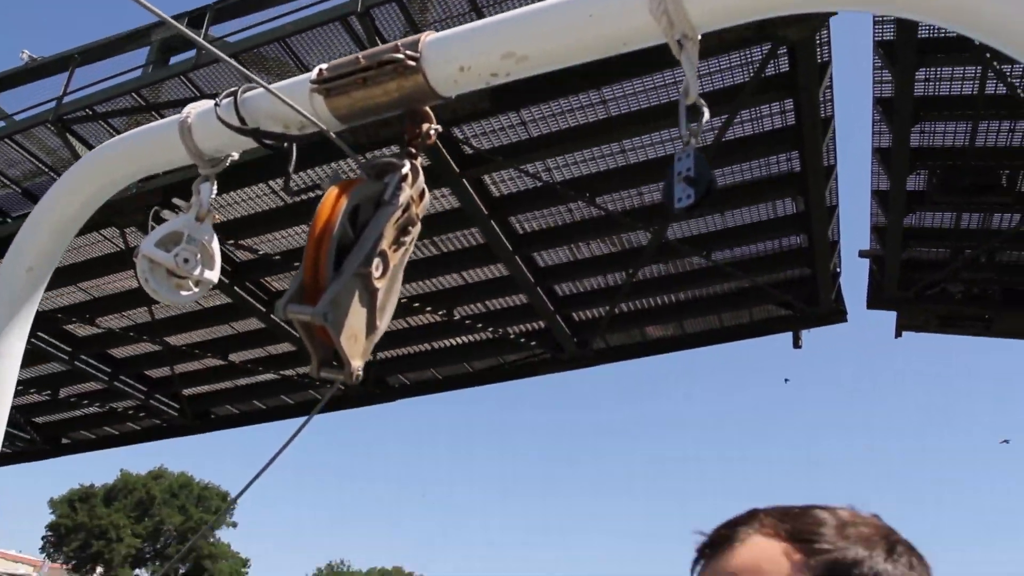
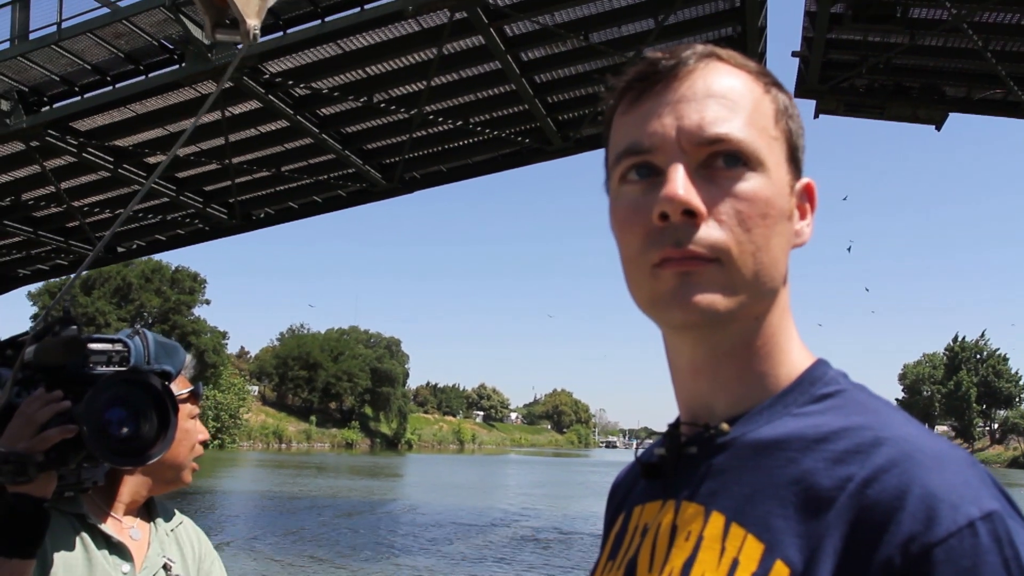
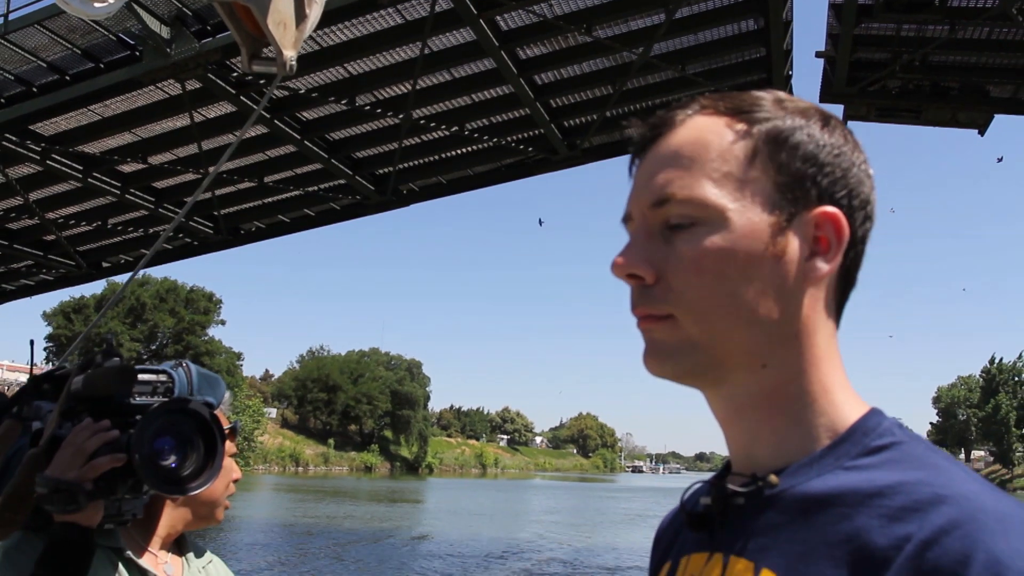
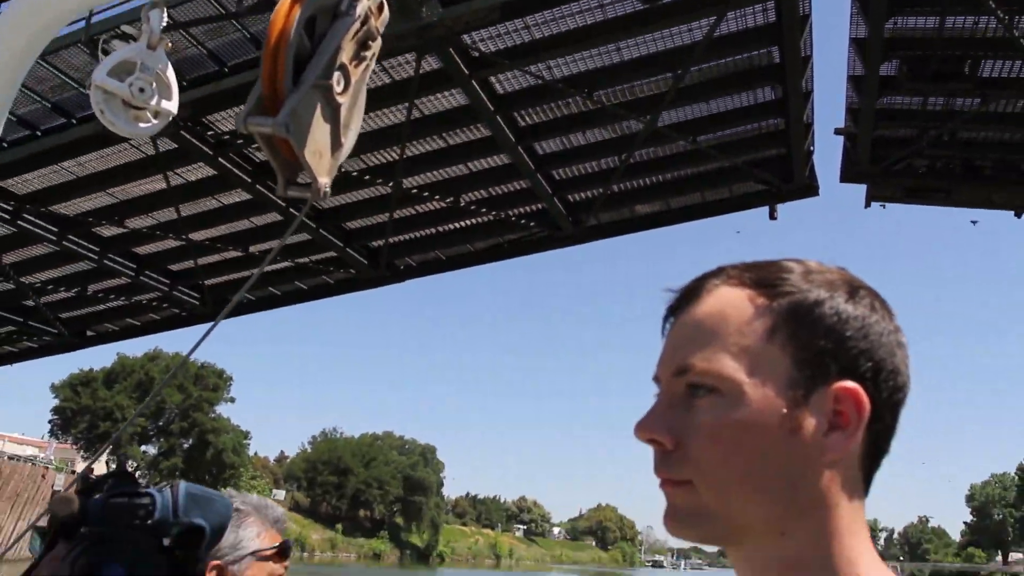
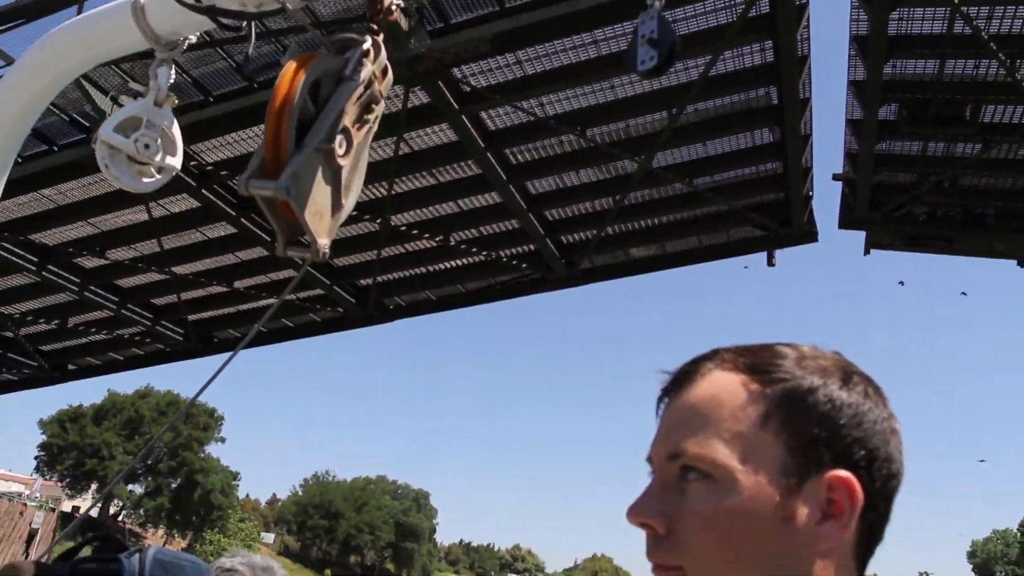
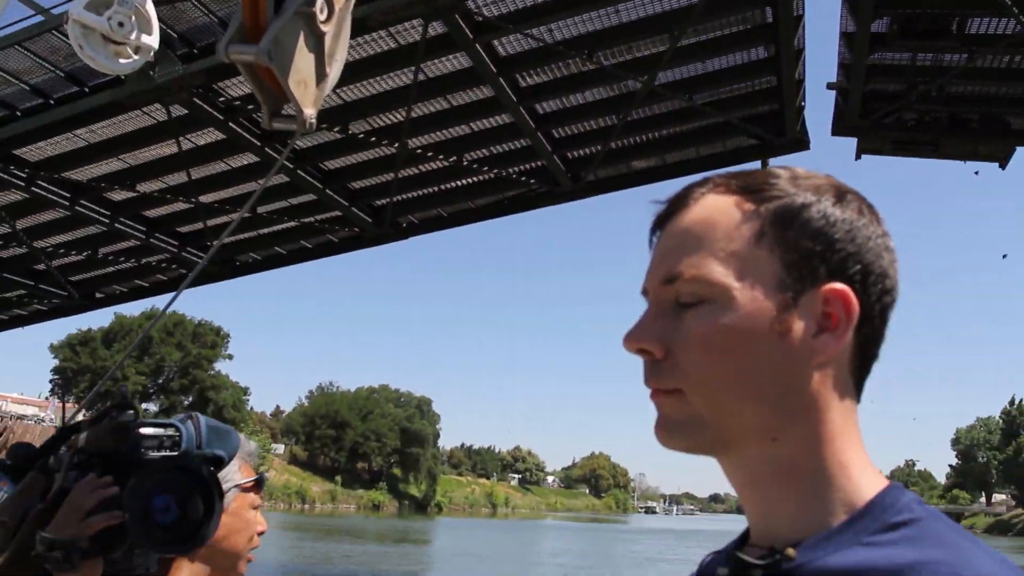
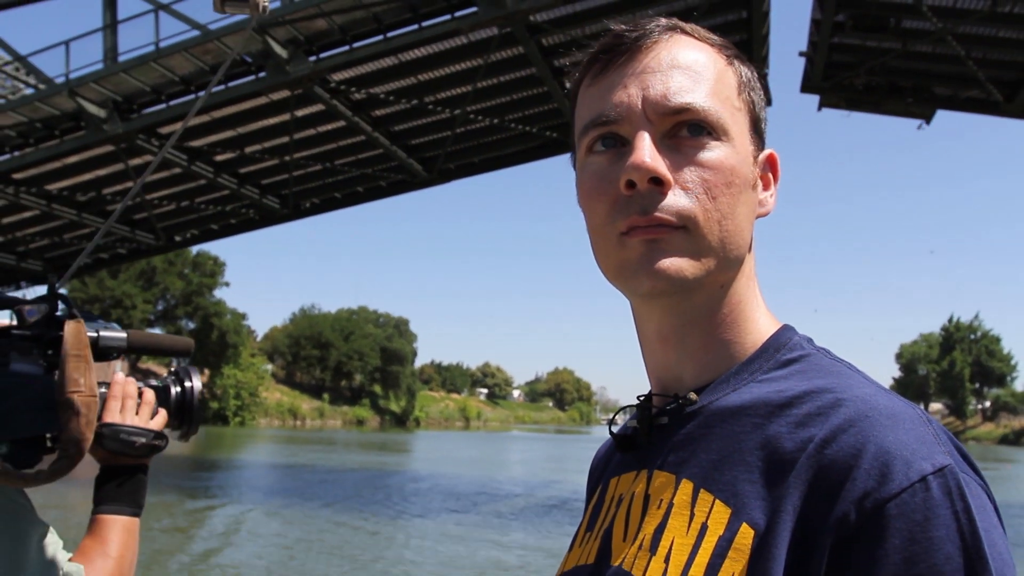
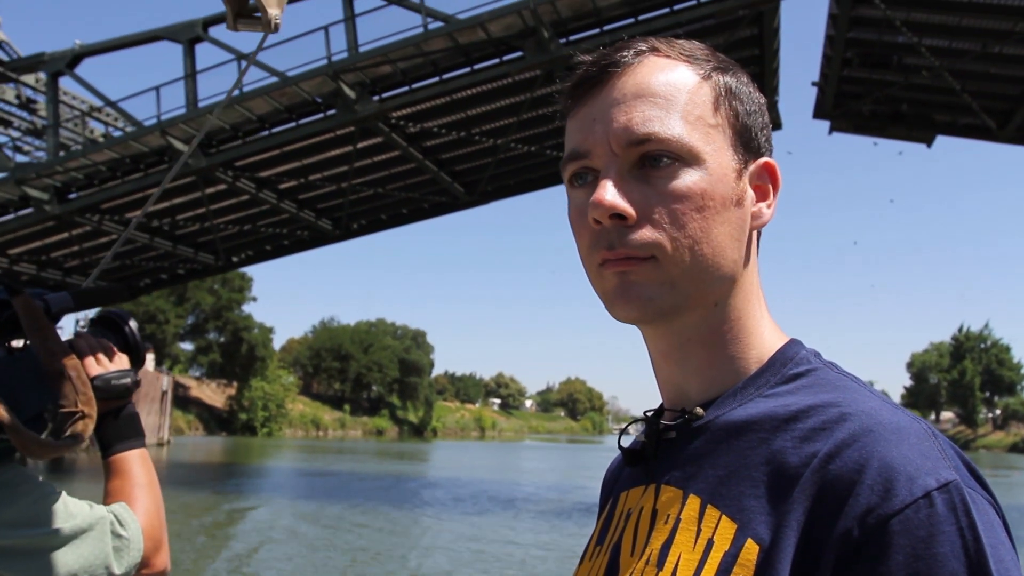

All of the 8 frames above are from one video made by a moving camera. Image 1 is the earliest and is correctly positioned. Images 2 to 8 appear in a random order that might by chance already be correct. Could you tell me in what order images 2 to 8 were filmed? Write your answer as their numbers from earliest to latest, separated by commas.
5, 4, 6, 3, 2, 7, 8
